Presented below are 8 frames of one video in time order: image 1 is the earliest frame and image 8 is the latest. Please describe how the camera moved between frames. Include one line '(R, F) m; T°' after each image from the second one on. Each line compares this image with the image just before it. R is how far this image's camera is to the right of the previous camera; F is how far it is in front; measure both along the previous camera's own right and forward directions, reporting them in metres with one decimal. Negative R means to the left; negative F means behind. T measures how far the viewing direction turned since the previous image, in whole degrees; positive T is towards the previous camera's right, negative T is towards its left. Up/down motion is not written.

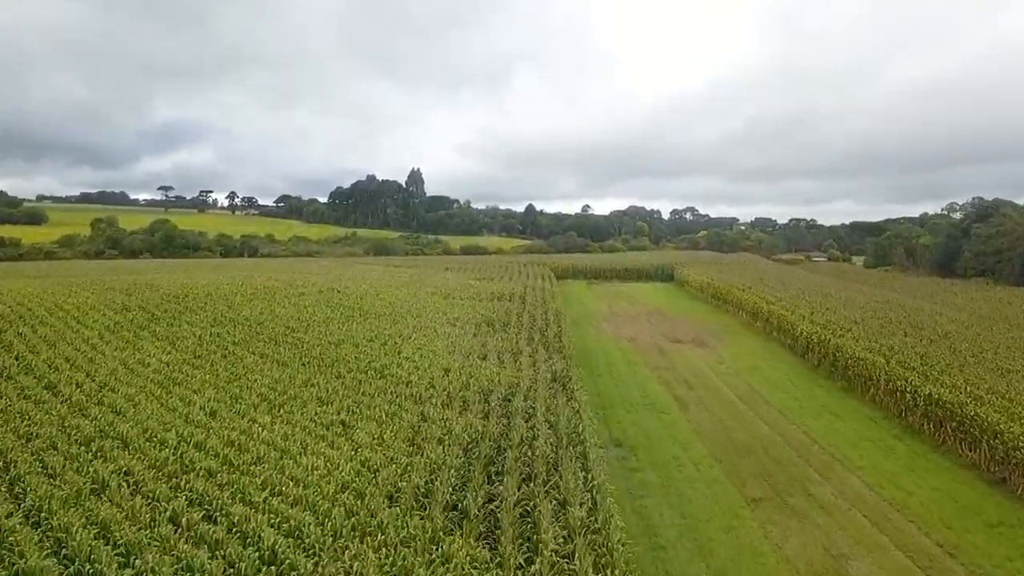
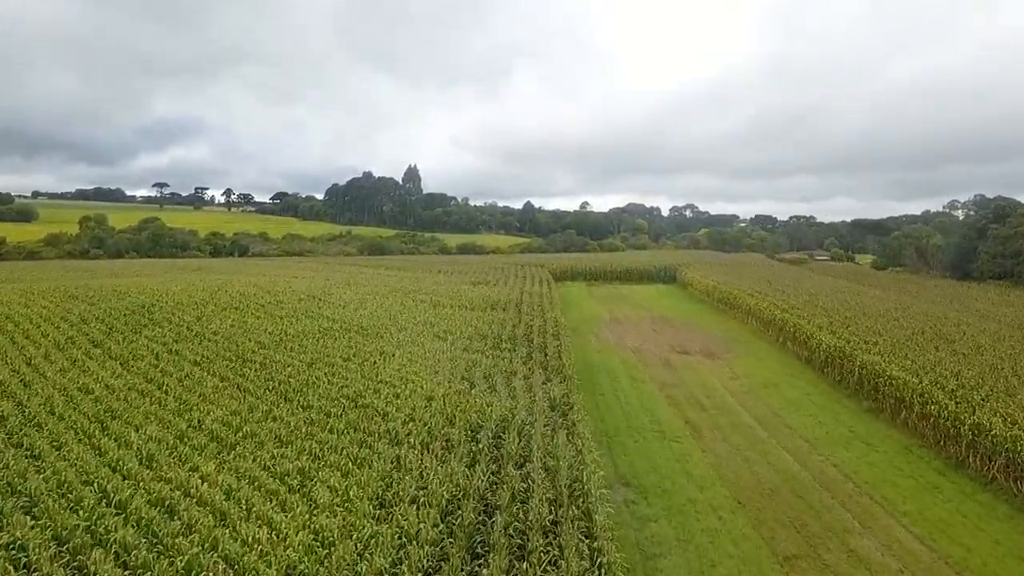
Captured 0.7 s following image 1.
(+0.1, +2.1) m; 0°
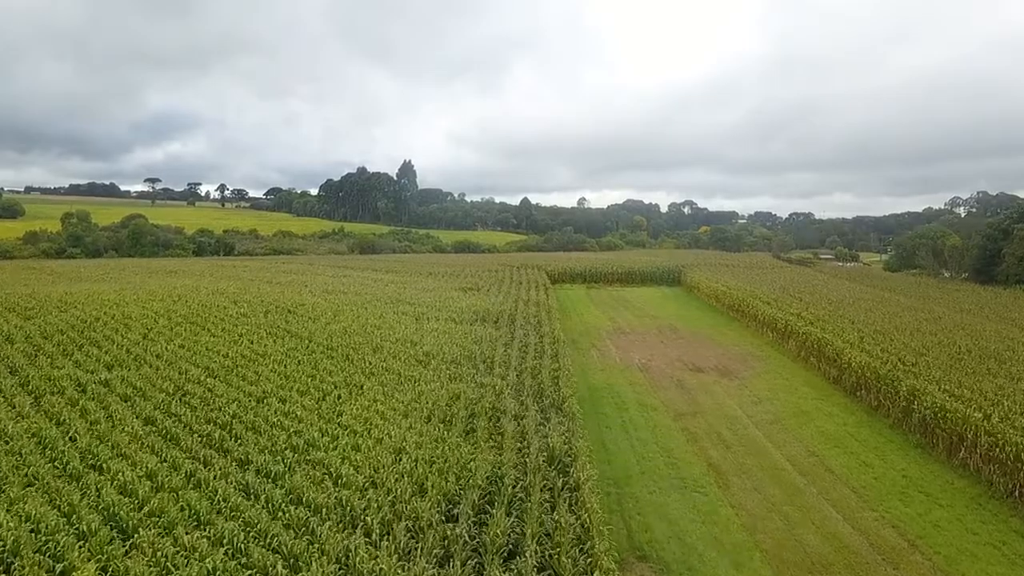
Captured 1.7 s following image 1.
(+0.1, +2.9) m; 0°
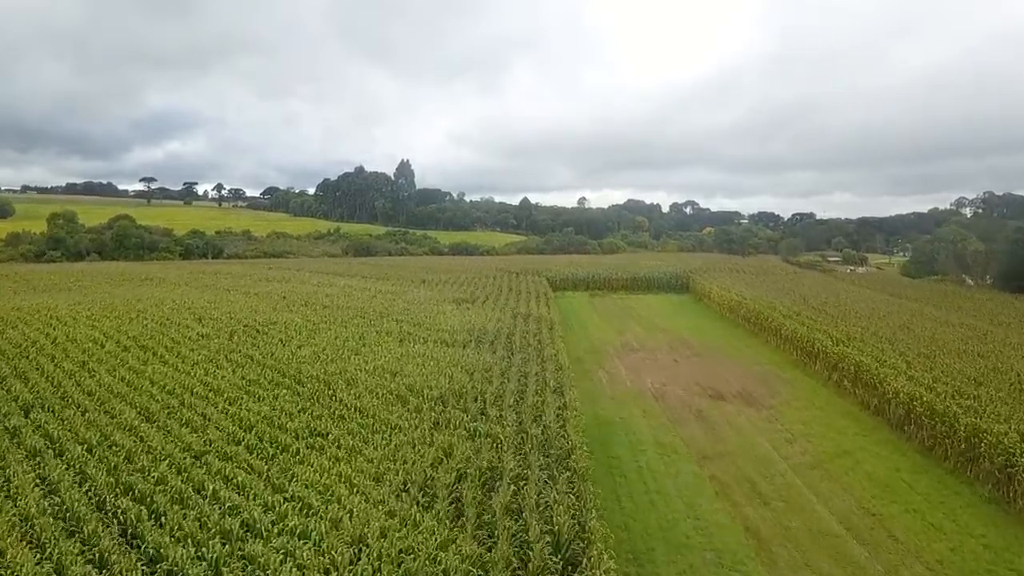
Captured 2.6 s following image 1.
(0.0, +2.7) m; 0°
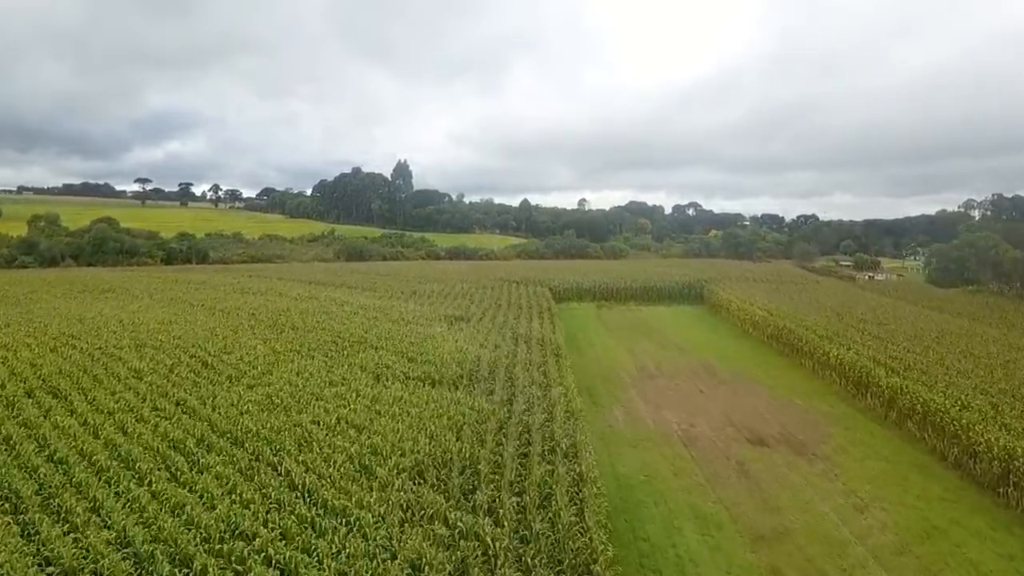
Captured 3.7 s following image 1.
(0.0, +3.7) m; 0°
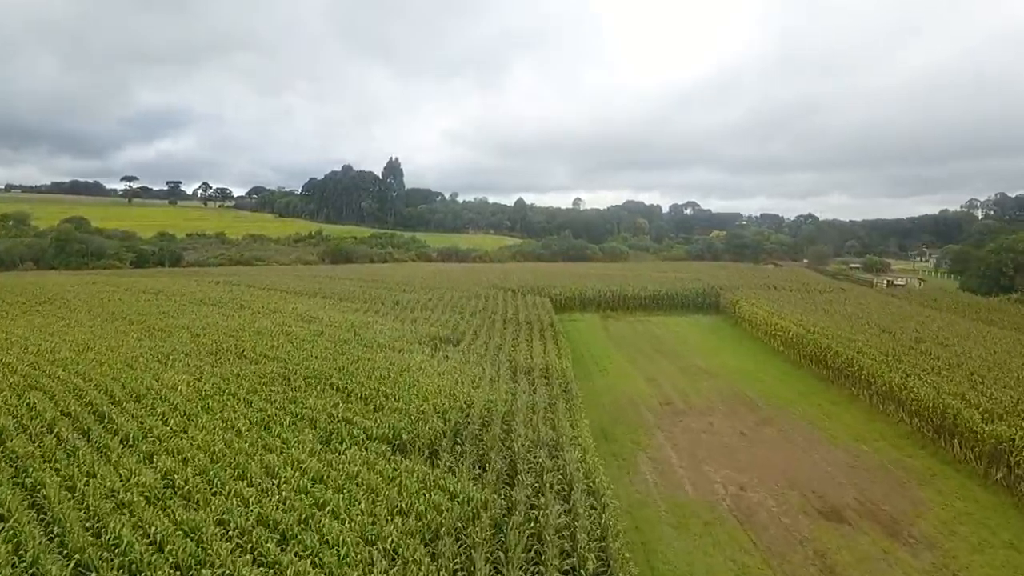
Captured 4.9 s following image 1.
(-0.1, +4.5) m; 0°
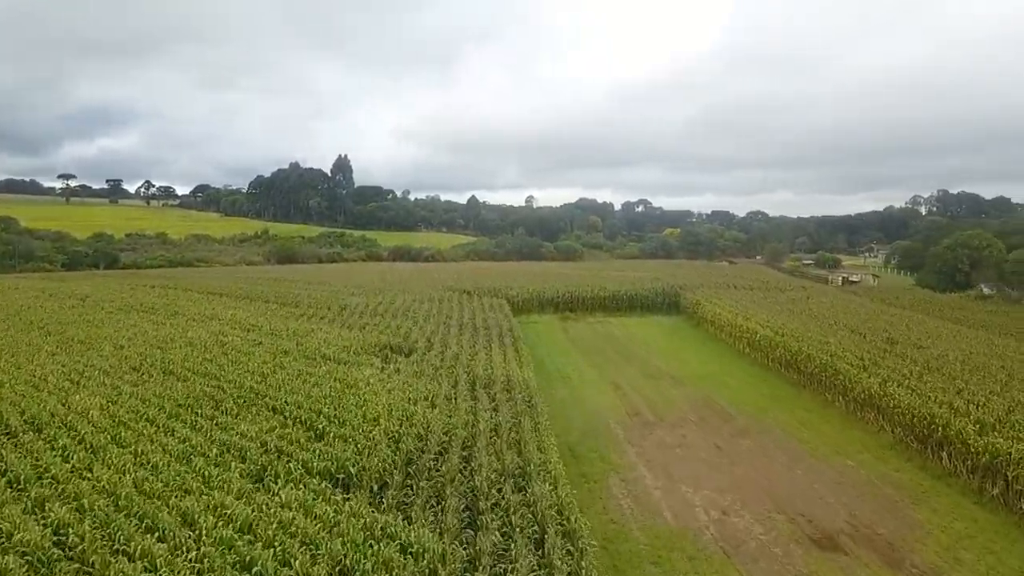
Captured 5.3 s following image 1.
(-0.1, +1.6) m; +3°
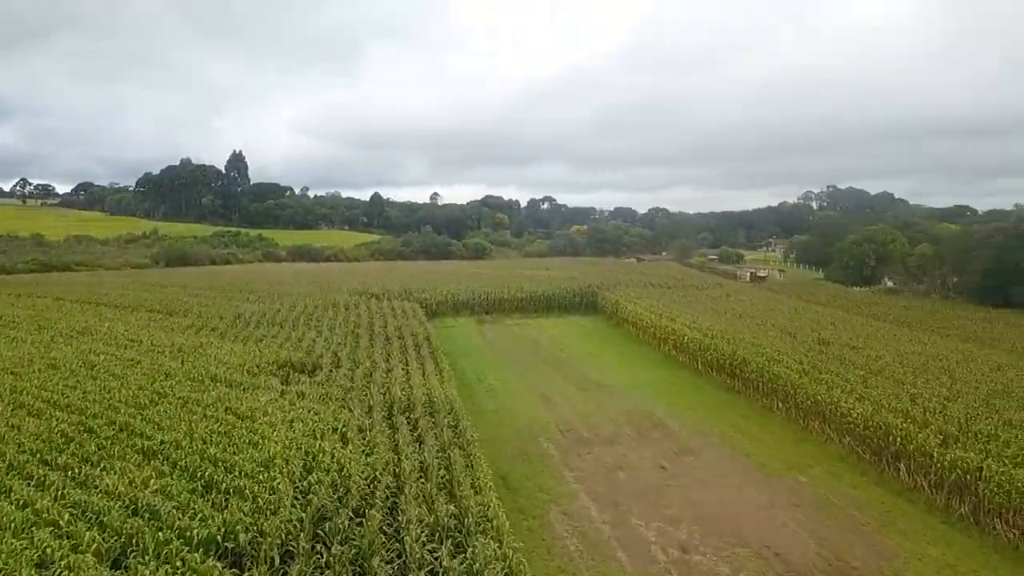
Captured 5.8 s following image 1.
(-0.3, +2.1) m; +7°
